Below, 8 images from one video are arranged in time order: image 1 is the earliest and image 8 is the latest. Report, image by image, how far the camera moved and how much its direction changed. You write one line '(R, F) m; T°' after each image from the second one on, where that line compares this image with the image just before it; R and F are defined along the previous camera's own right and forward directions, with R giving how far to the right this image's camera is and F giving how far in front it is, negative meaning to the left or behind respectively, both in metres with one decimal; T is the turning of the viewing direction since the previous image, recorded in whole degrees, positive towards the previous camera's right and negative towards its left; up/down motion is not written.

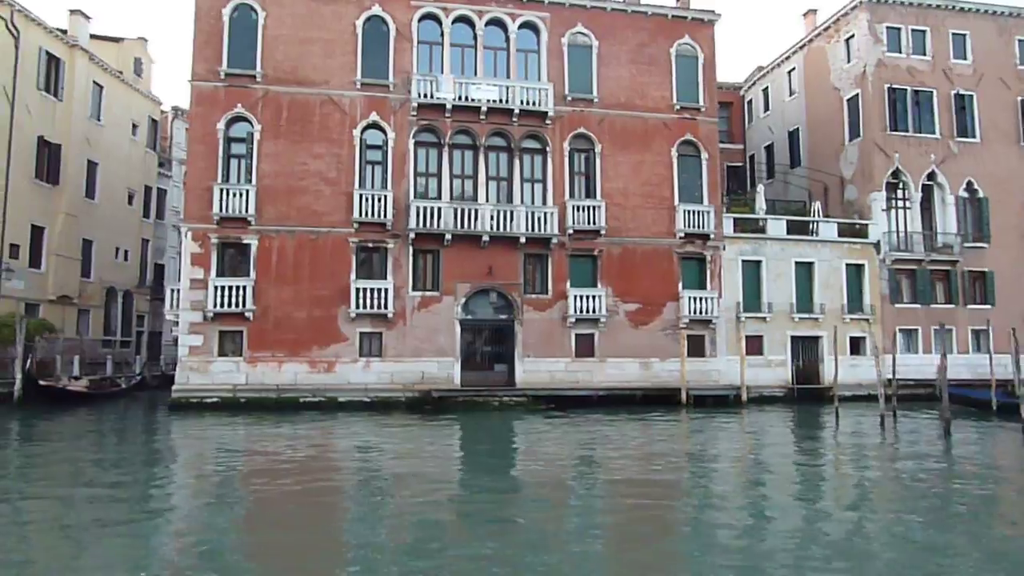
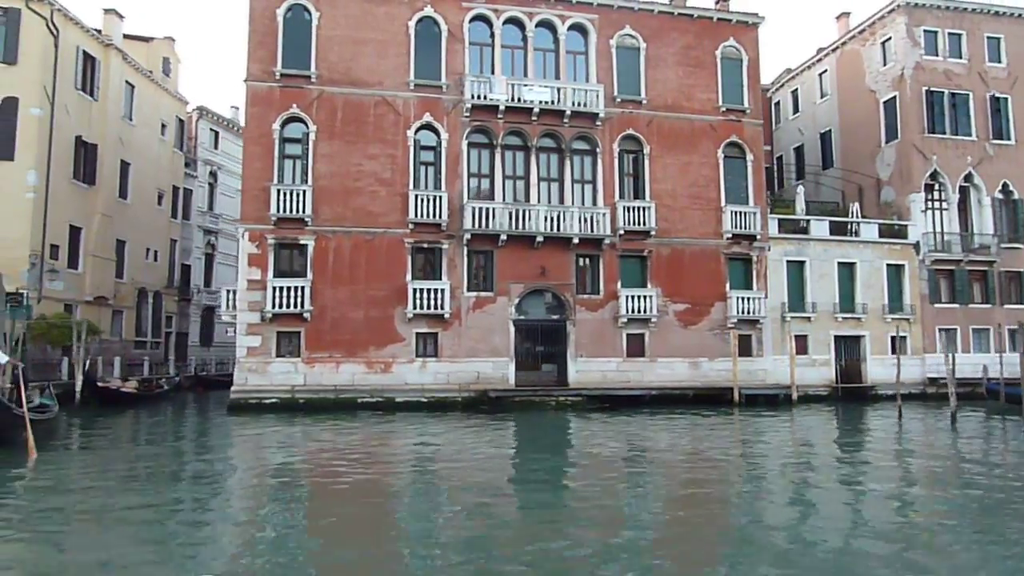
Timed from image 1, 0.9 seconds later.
(-1.9, -0.1) m; +1°
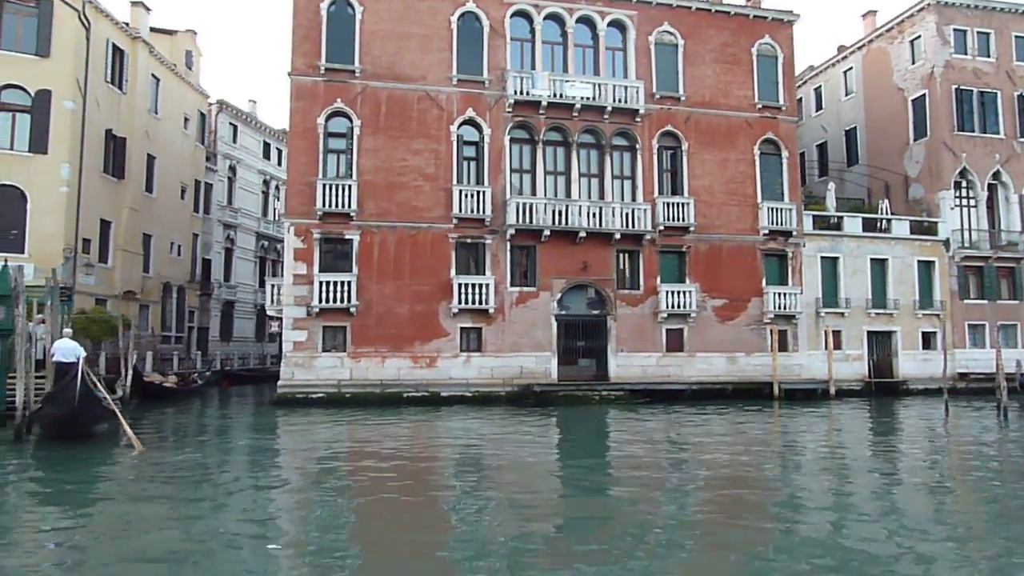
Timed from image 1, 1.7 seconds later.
(-1.5, -0.1) m; +1°
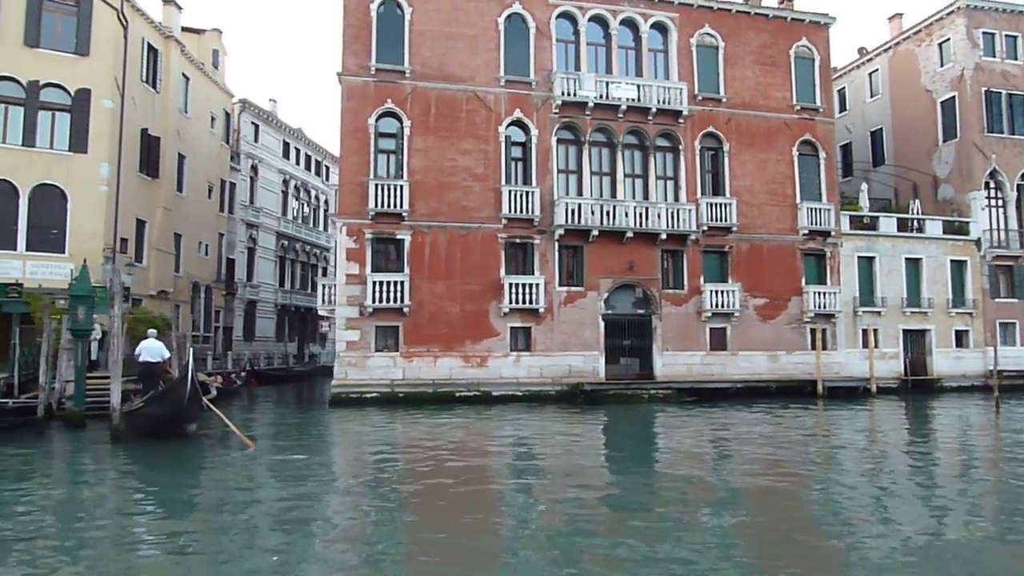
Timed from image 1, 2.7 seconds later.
(-1.7, -0.1) m; +1°
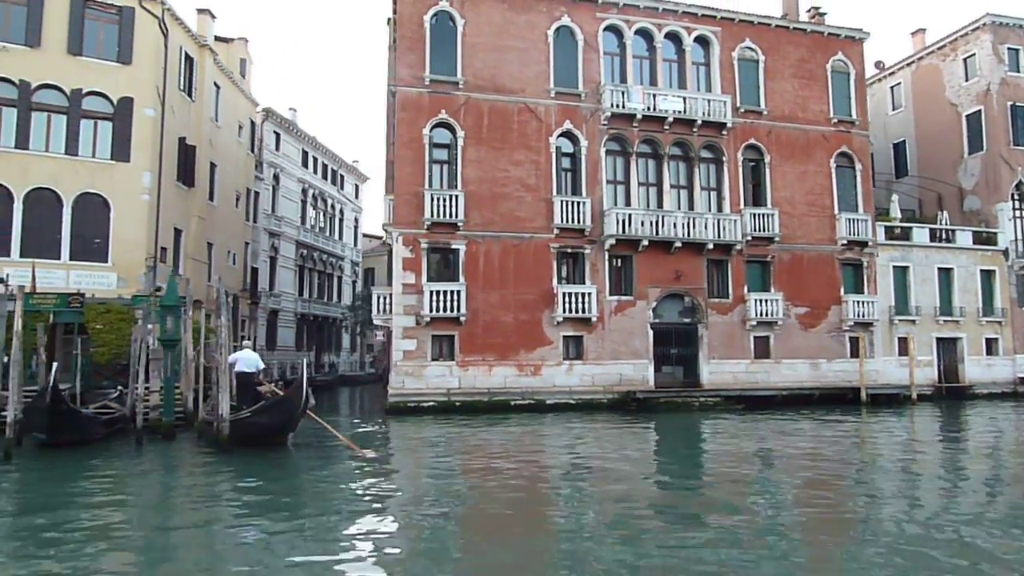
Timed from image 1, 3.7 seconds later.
(-2.0, -0.2) m; +2°
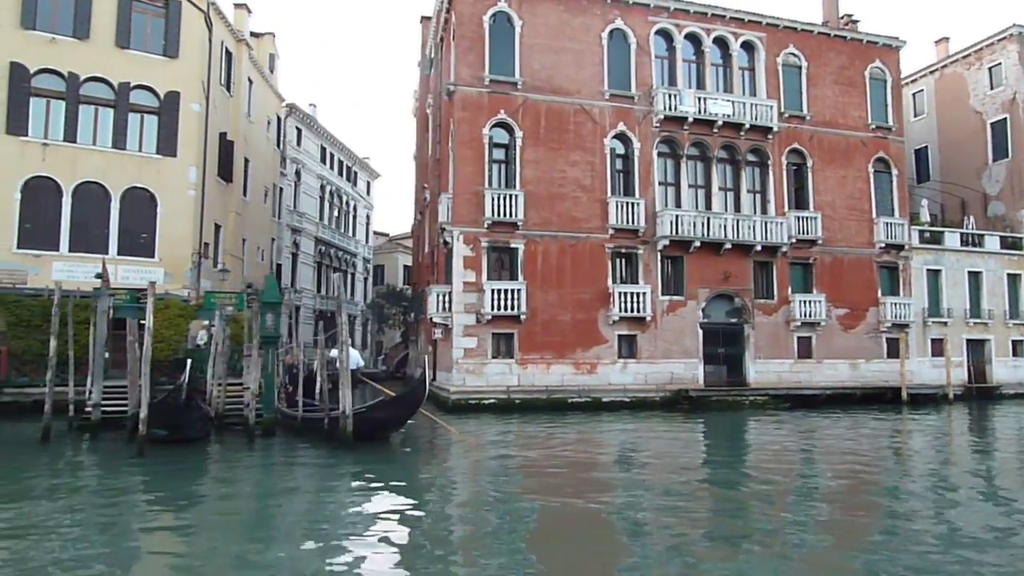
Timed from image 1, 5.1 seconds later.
(-2.3, -0.2) m; +2°
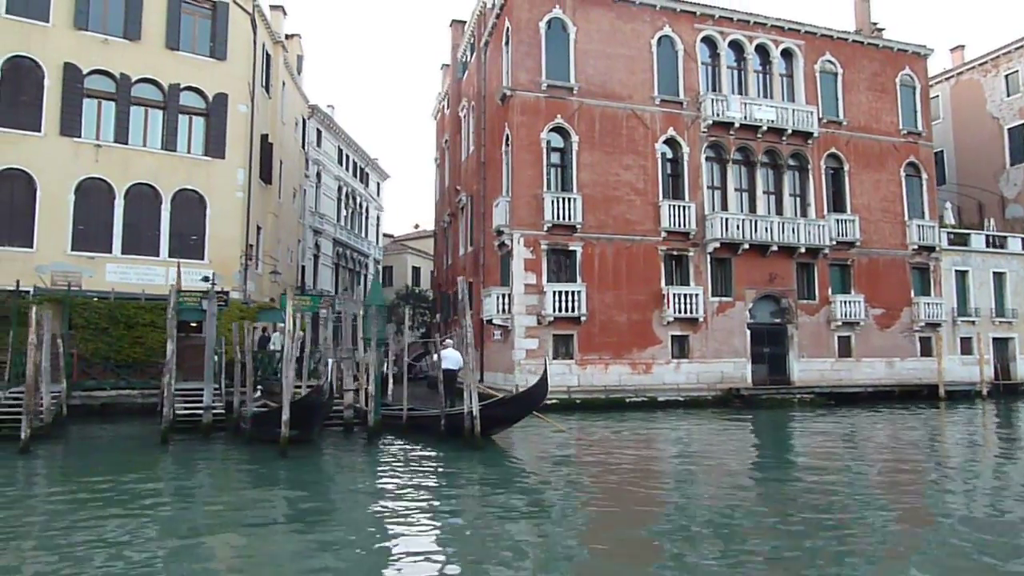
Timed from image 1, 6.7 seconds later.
(-2.4, -0.3) m; +2°
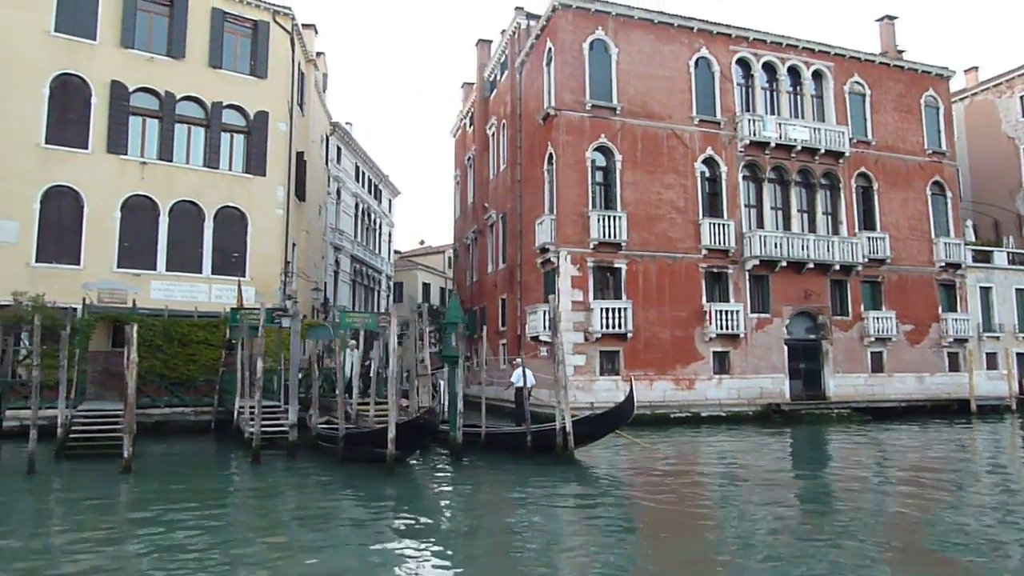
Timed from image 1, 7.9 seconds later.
(-1.8, -0.2) m; +1°
